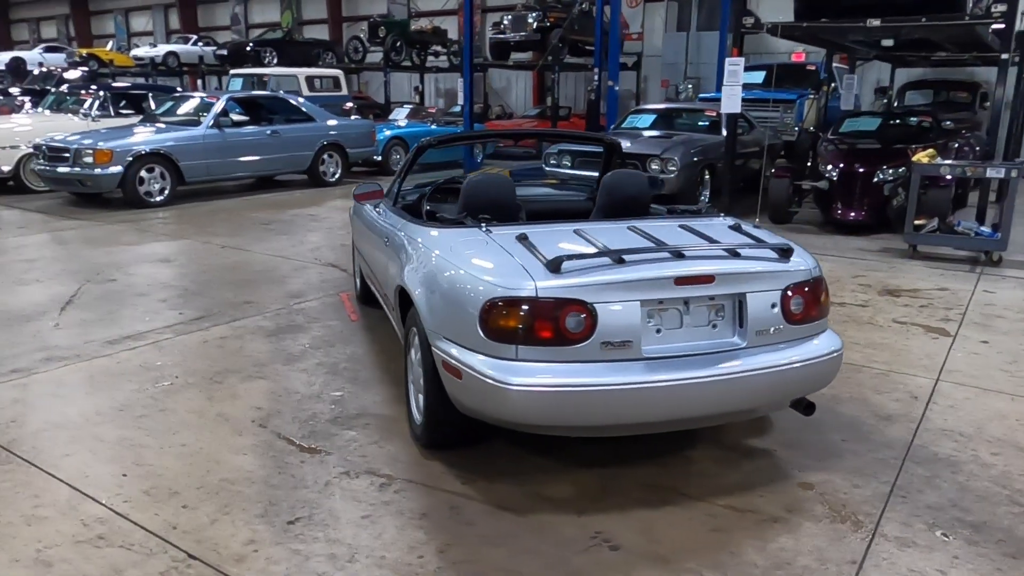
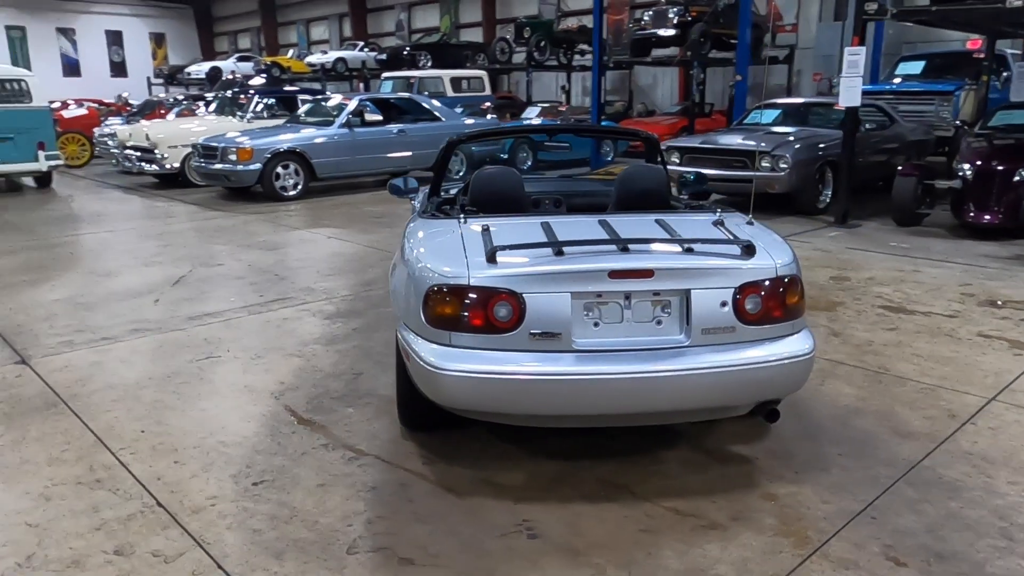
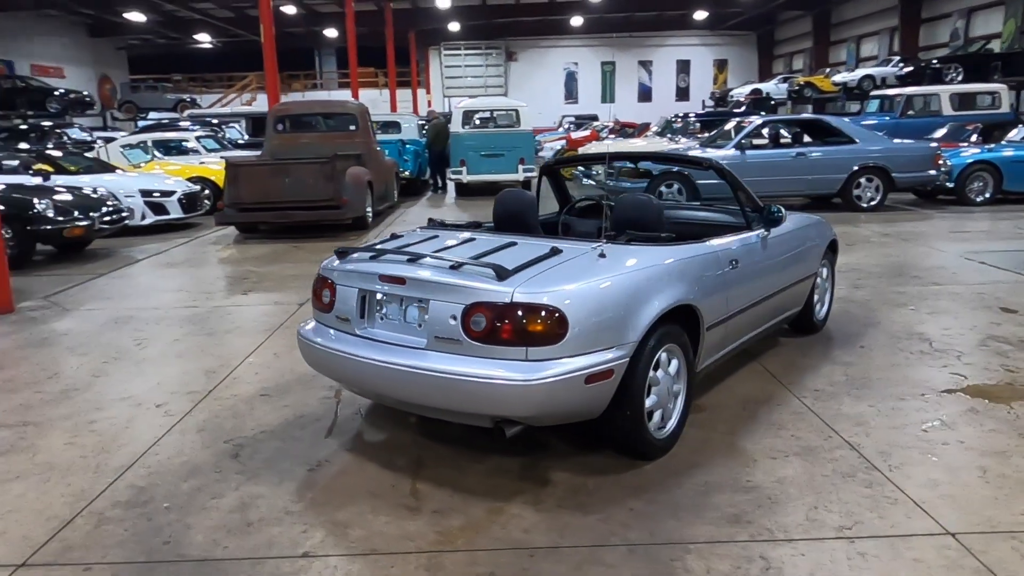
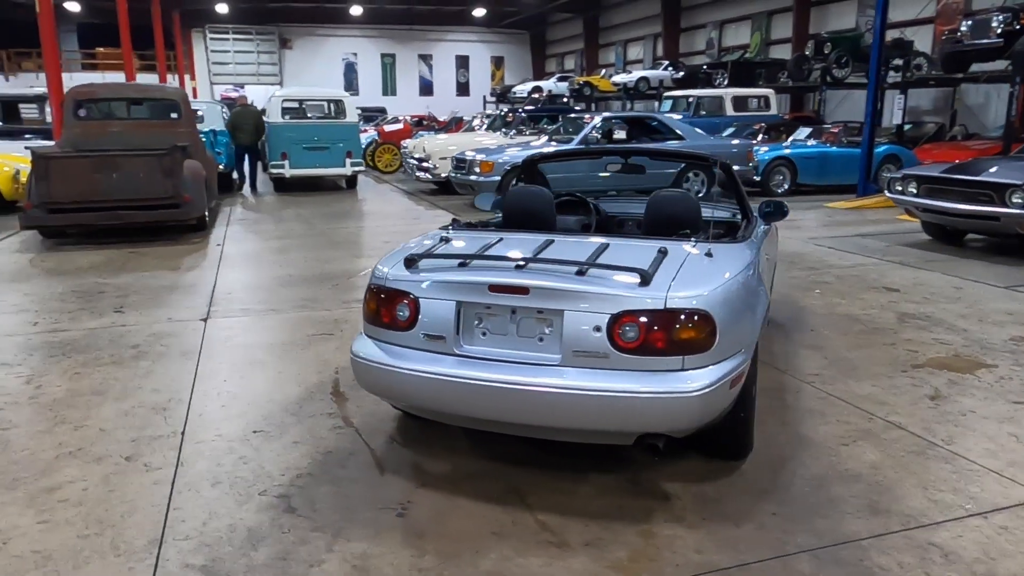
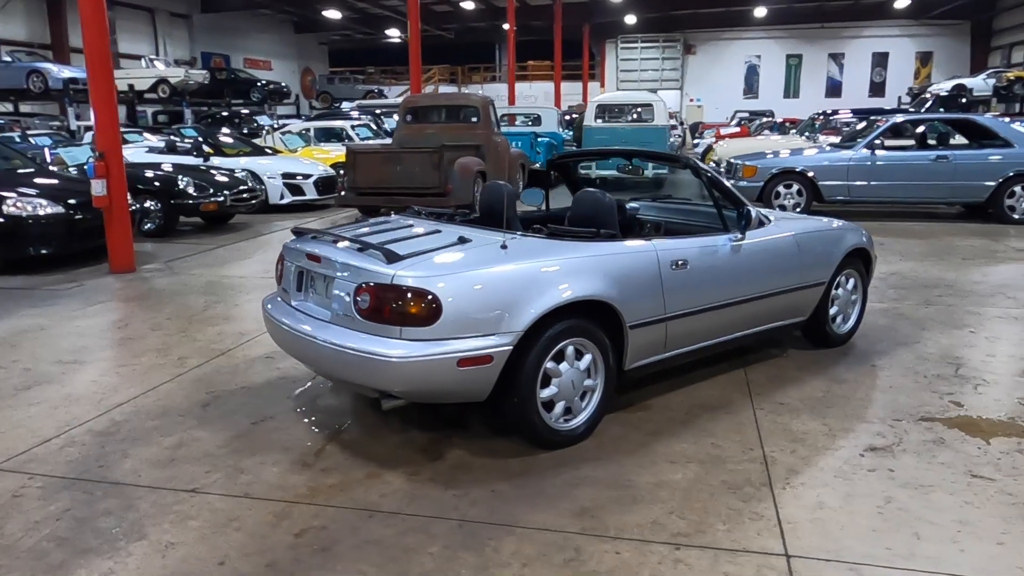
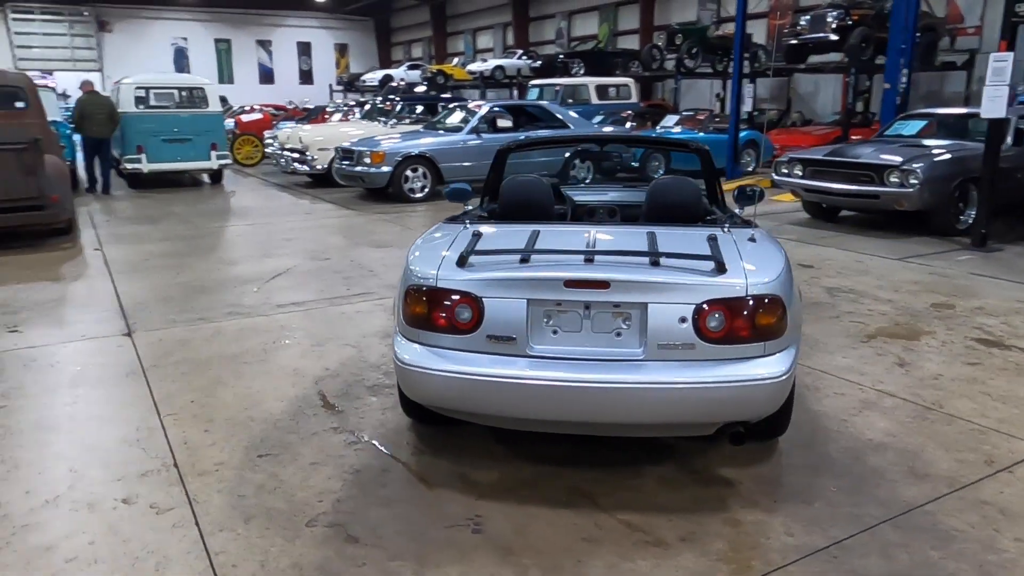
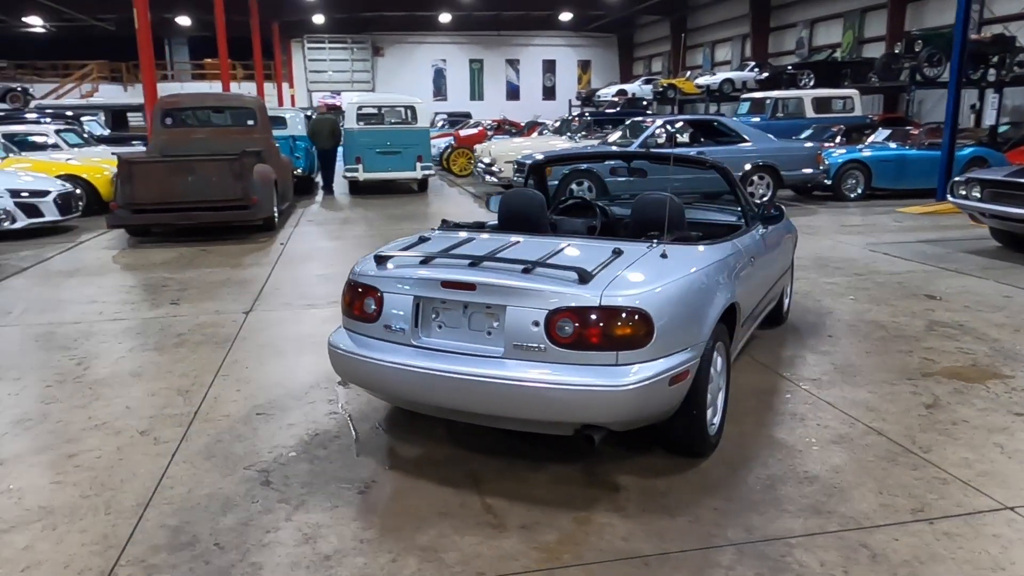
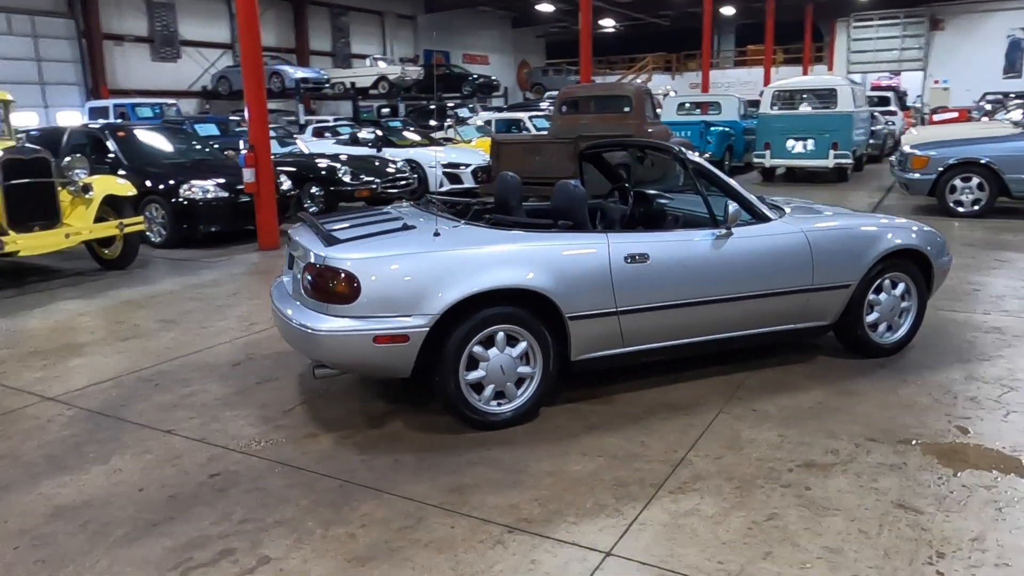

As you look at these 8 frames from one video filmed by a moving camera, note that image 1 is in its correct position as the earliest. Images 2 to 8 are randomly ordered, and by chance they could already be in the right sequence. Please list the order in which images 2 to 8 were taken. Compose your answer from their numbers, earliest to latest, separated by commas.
2, 6, 4, 7, 3, 5, 8
